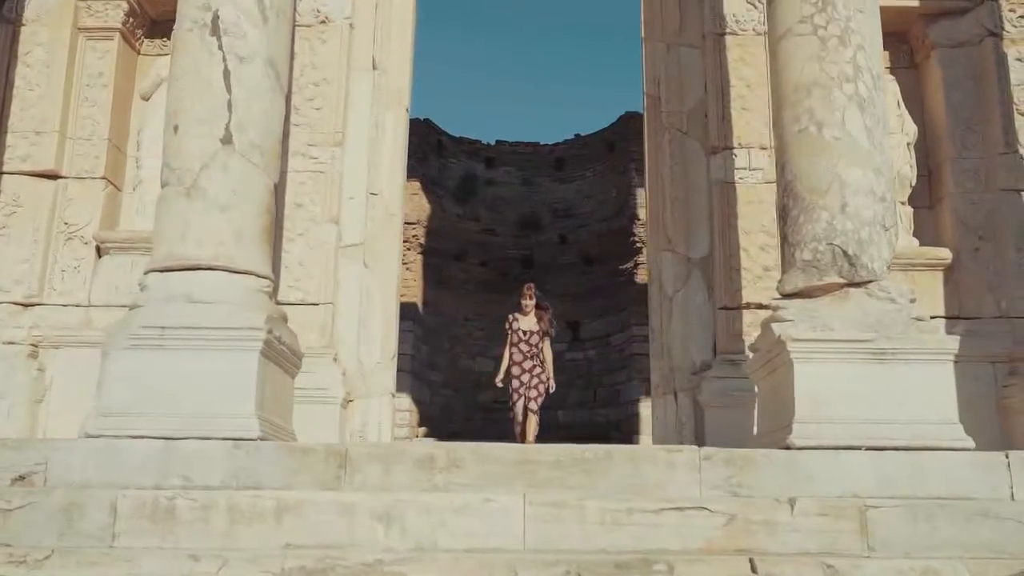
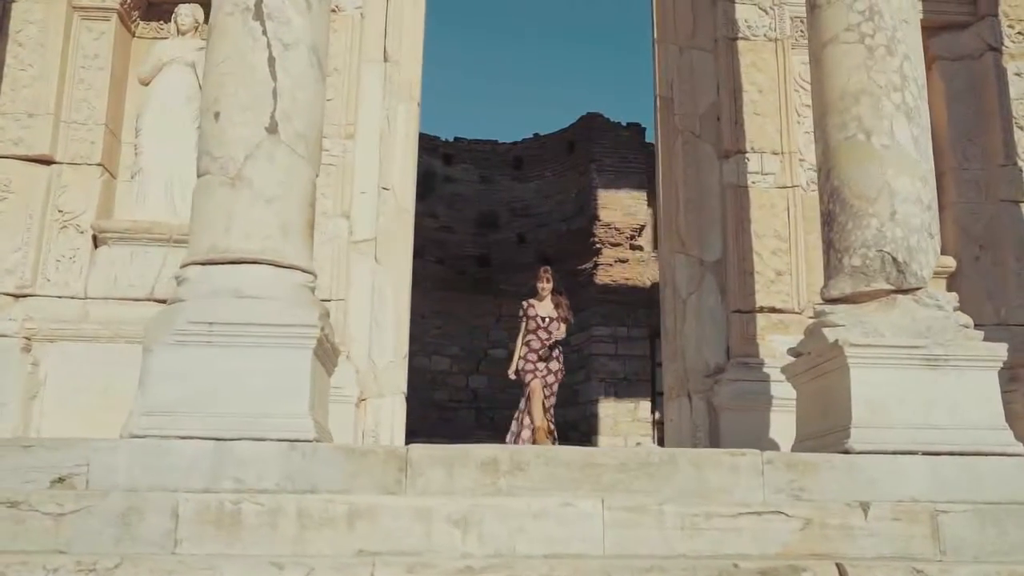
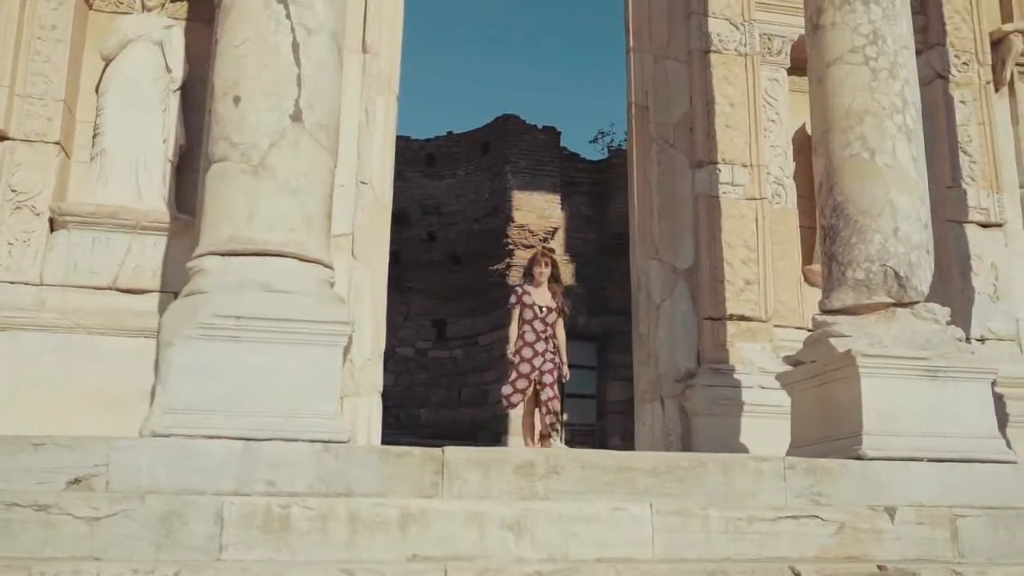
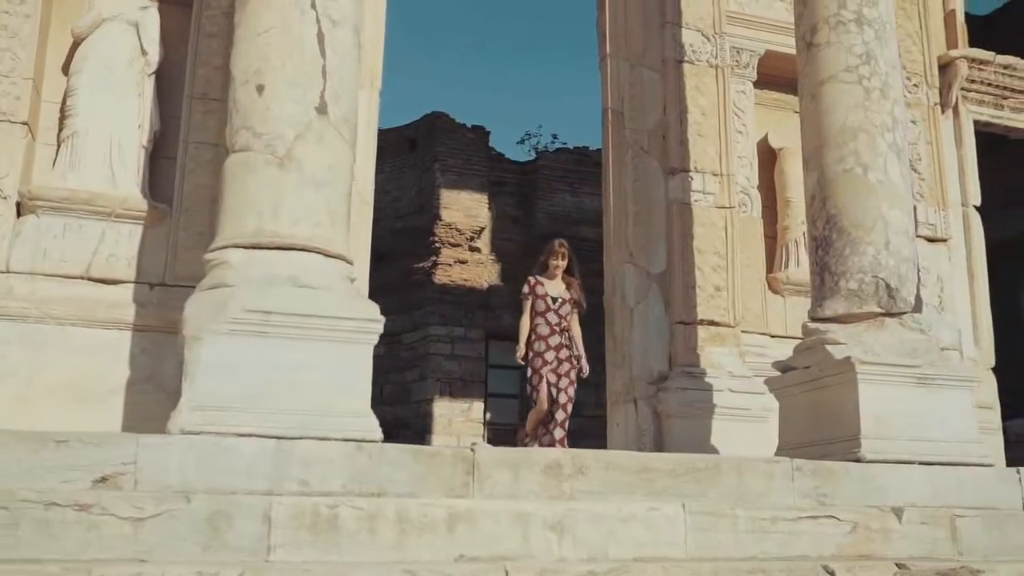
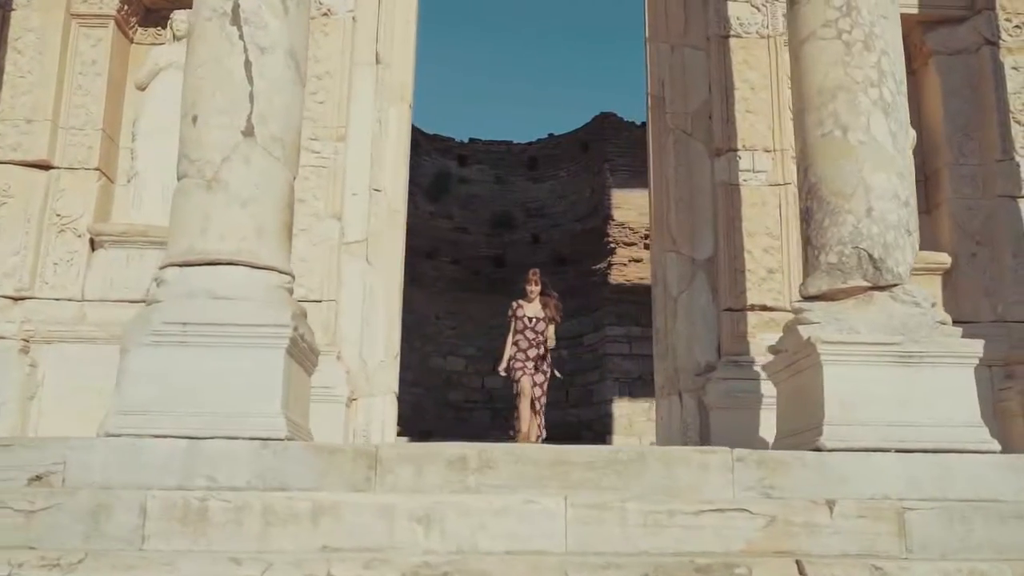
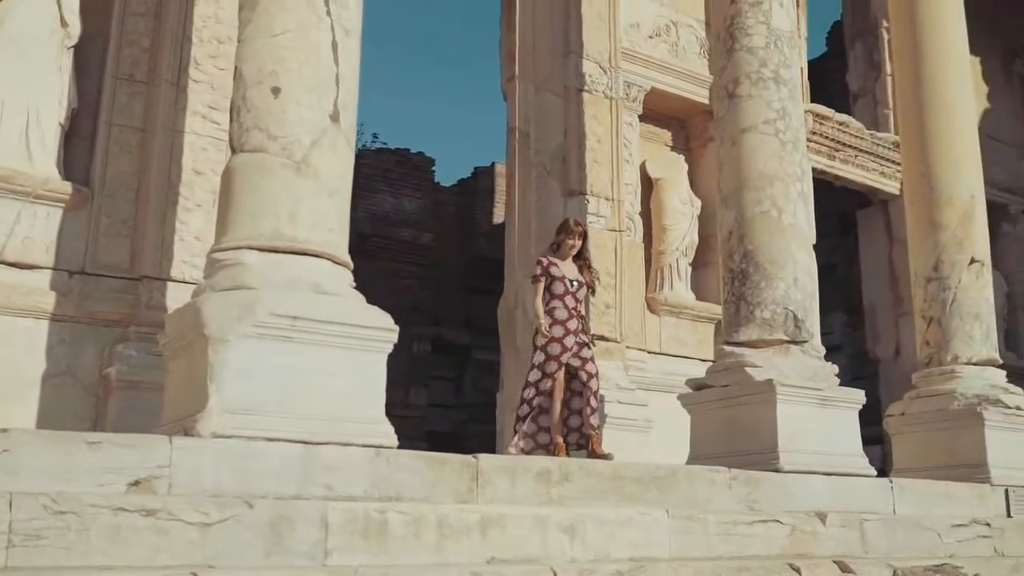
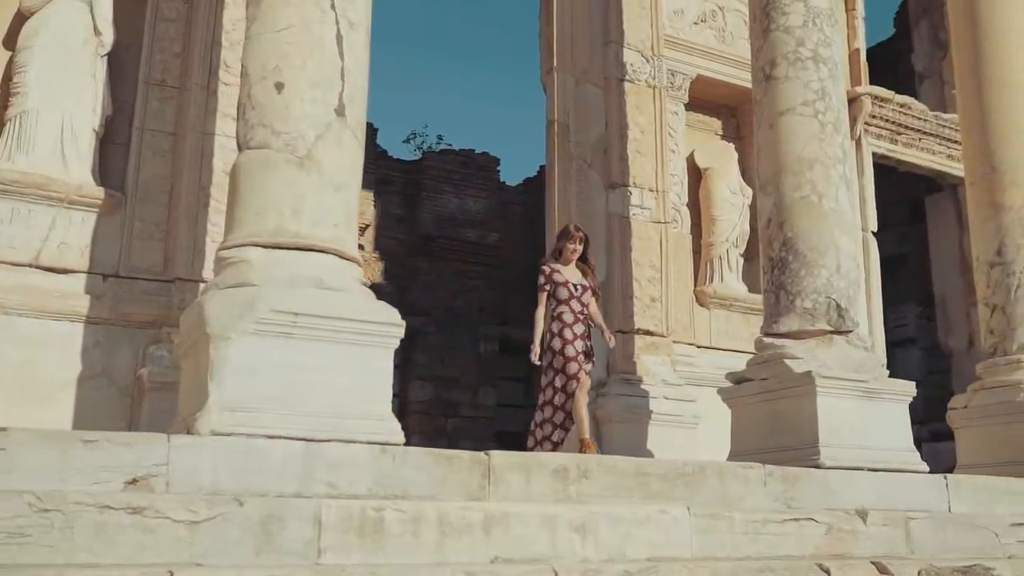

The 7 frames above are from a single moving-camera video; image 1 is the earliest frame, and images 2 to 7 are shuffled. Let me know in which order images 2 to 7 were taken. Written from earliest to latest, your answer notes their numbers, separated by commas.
5, 2, 3, 4, 7, 6
